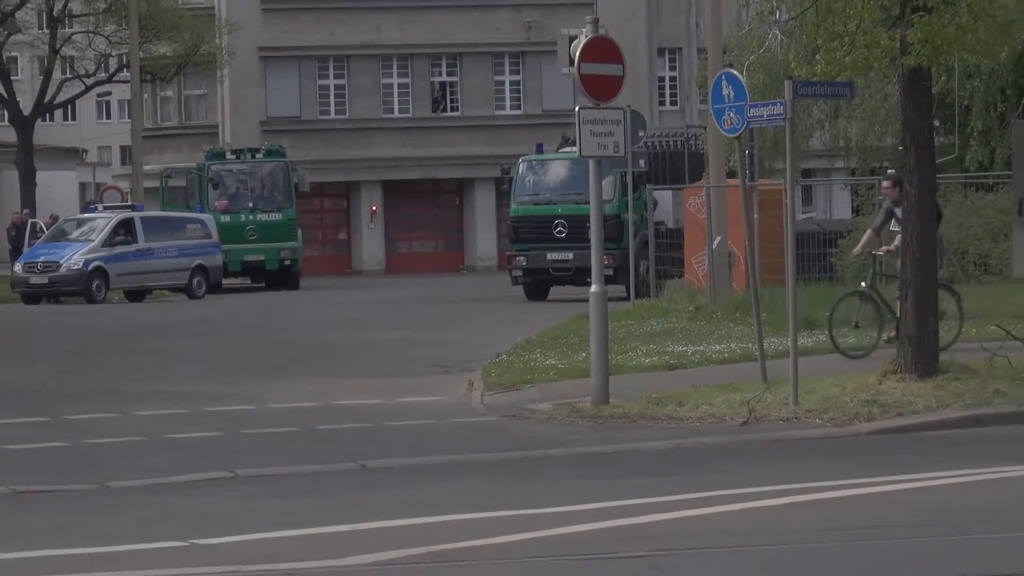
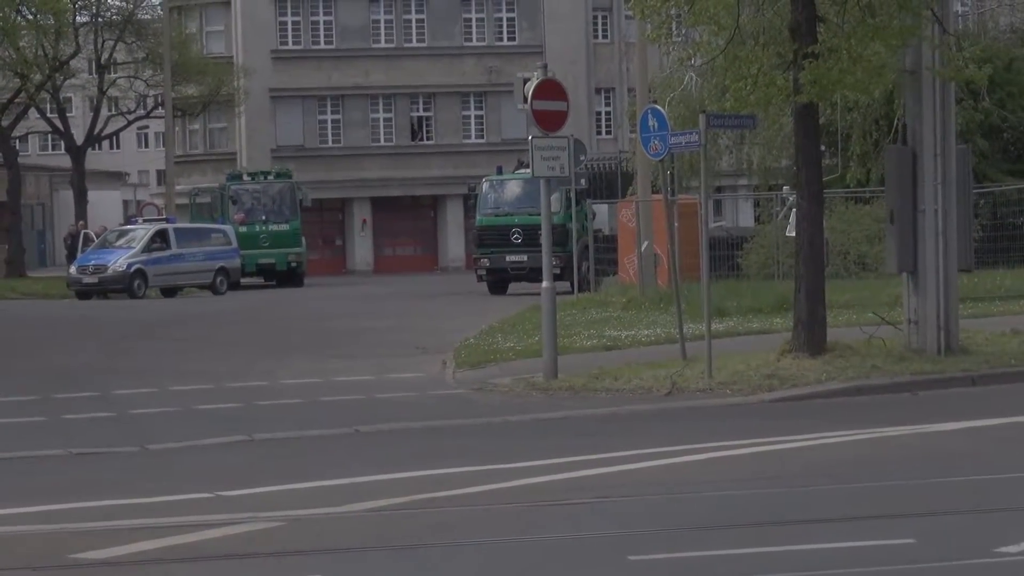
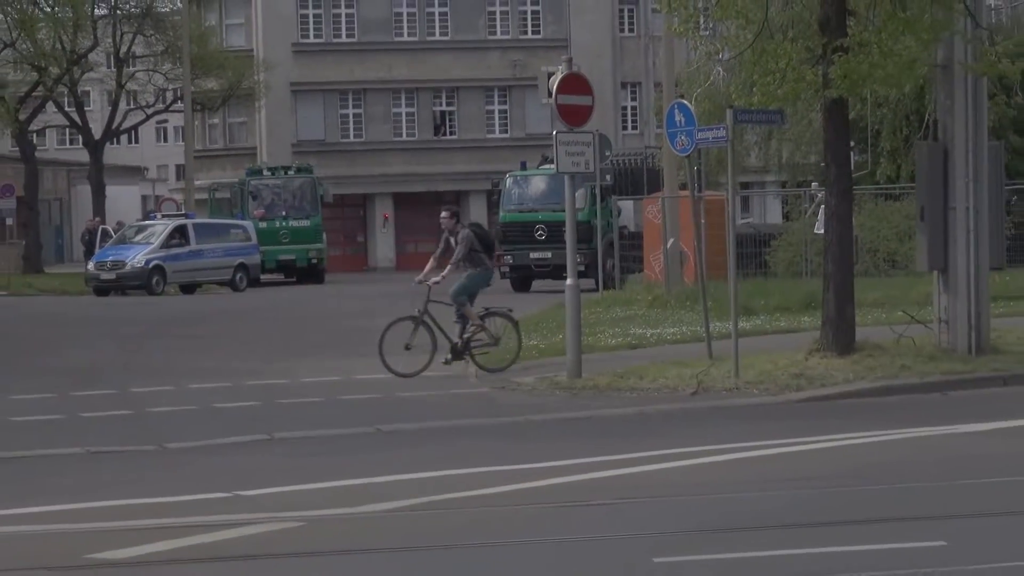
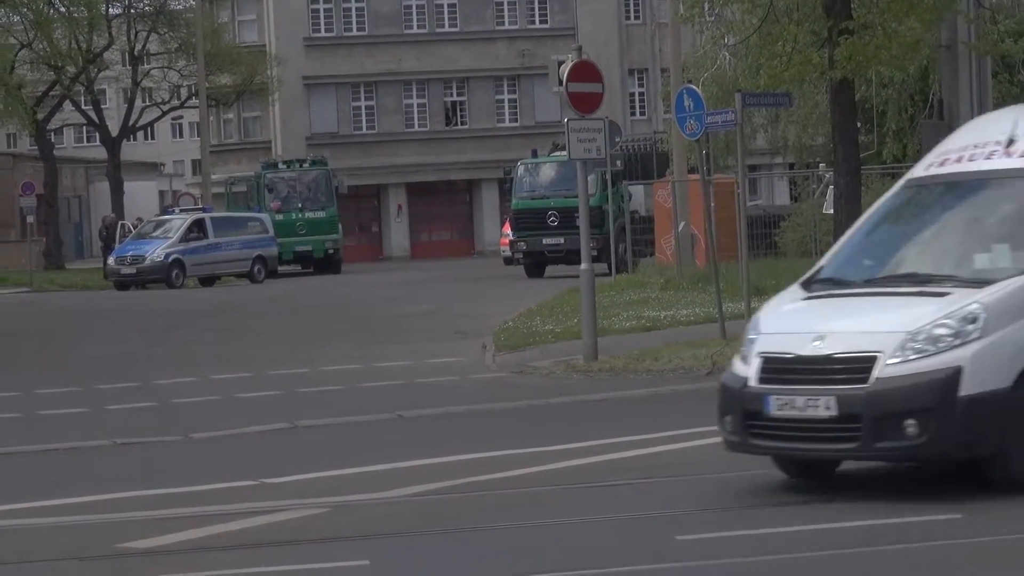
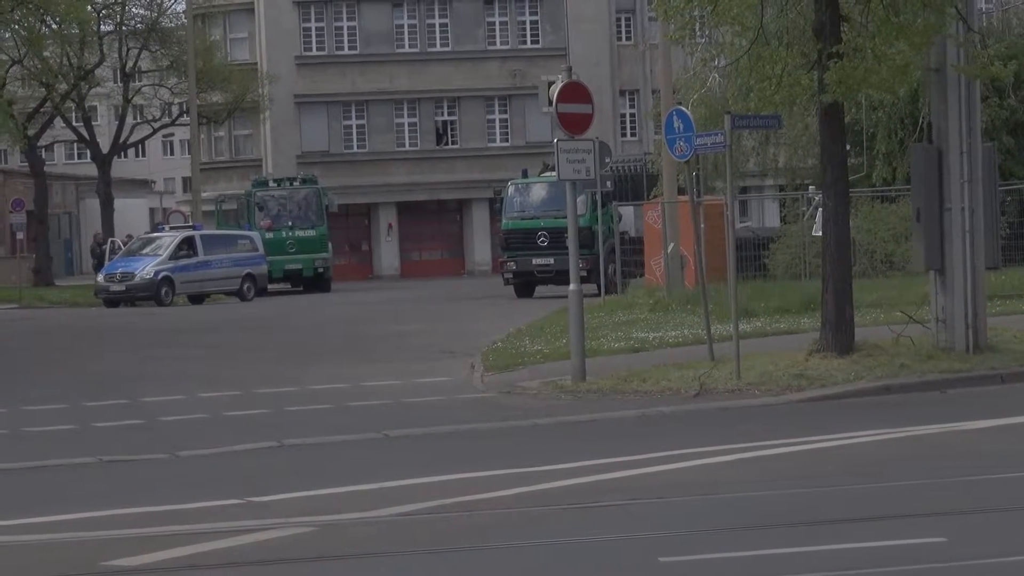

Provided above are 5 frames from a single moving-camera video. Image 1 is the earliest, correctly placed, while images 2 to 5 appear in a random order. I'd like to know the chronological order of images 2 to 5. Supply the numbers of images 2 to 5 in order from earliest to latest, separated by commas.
3, 2, 5, 4
